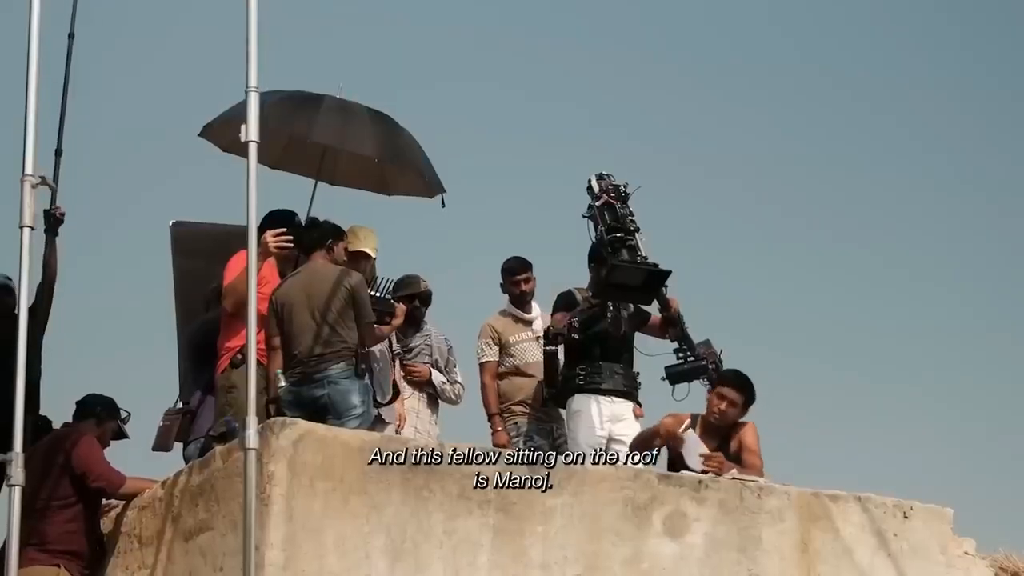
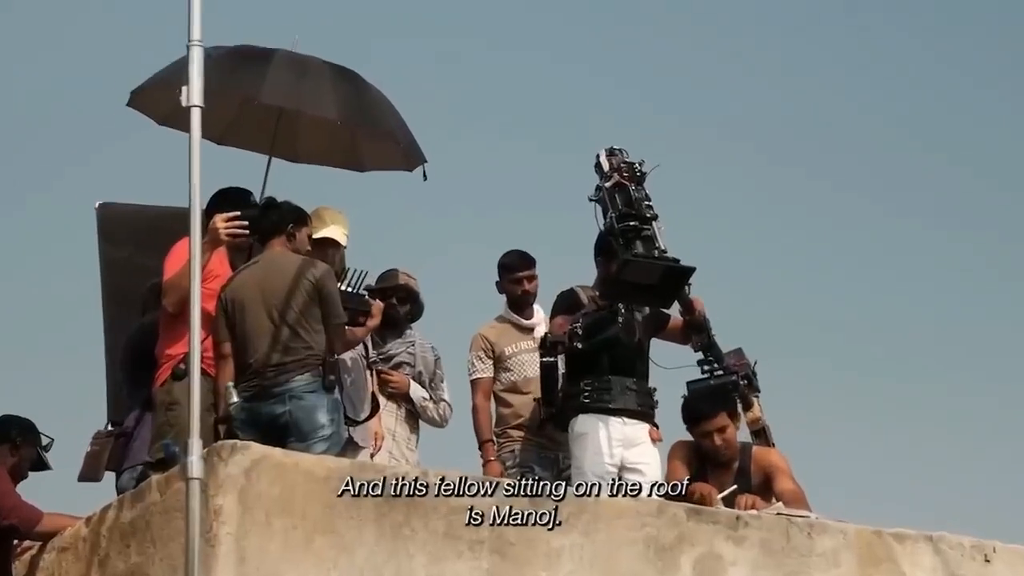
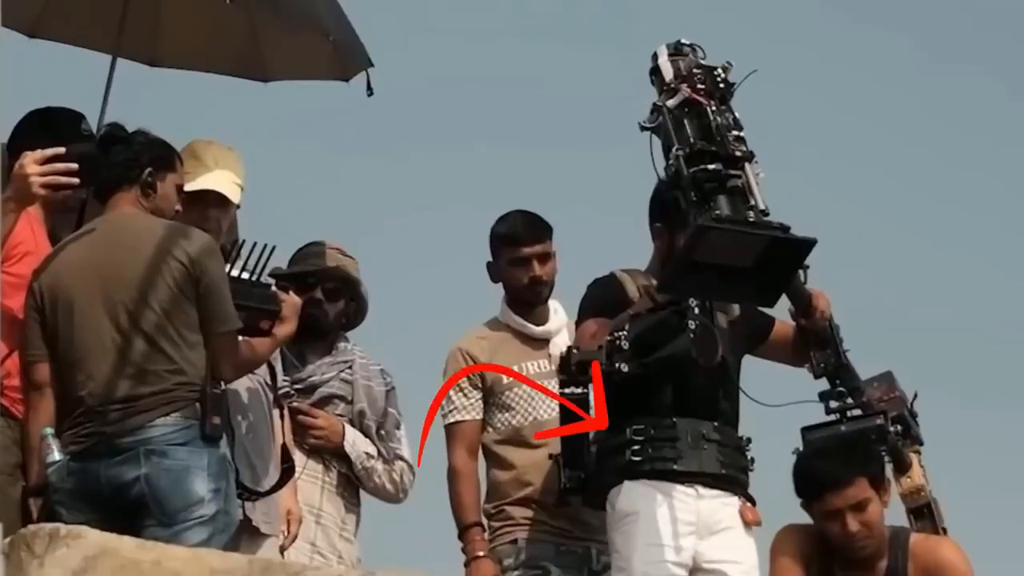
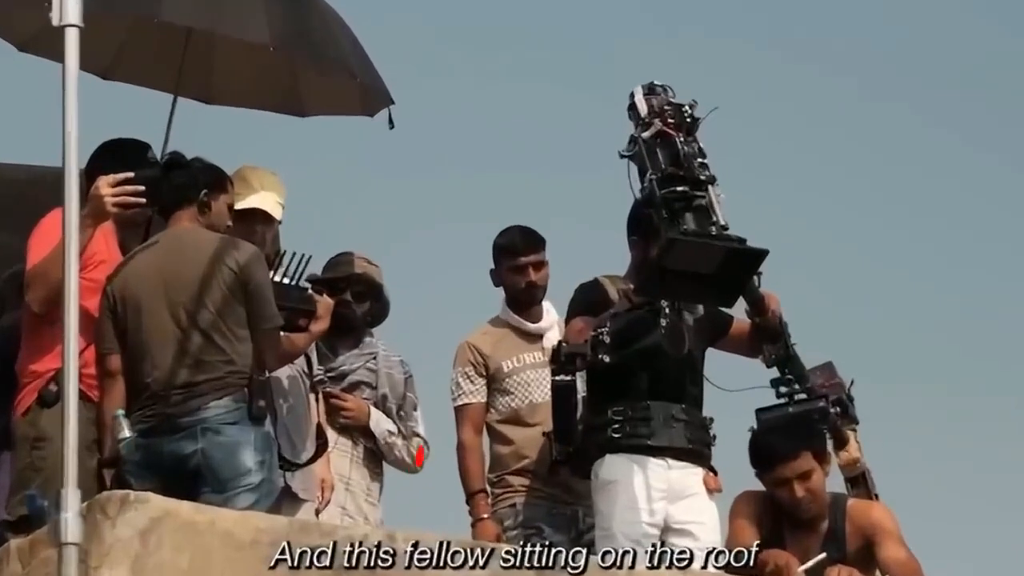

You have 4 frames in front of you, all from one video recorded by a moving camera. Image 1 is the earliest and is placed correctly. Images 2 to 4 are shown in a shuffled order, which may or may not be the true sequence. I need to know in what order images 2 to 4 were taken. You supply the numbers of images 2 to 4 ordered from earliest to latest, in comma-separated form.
2, 4, 3
